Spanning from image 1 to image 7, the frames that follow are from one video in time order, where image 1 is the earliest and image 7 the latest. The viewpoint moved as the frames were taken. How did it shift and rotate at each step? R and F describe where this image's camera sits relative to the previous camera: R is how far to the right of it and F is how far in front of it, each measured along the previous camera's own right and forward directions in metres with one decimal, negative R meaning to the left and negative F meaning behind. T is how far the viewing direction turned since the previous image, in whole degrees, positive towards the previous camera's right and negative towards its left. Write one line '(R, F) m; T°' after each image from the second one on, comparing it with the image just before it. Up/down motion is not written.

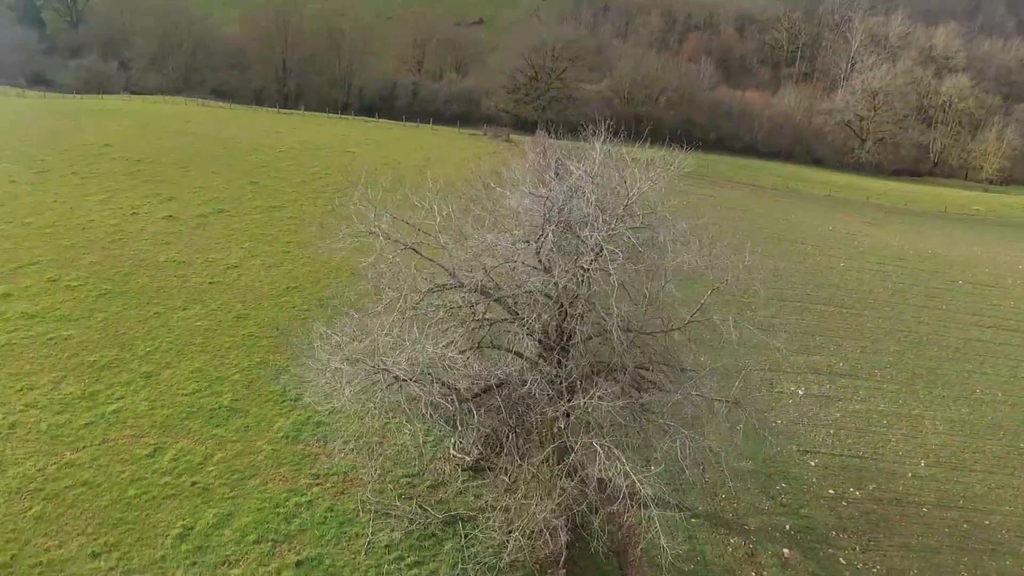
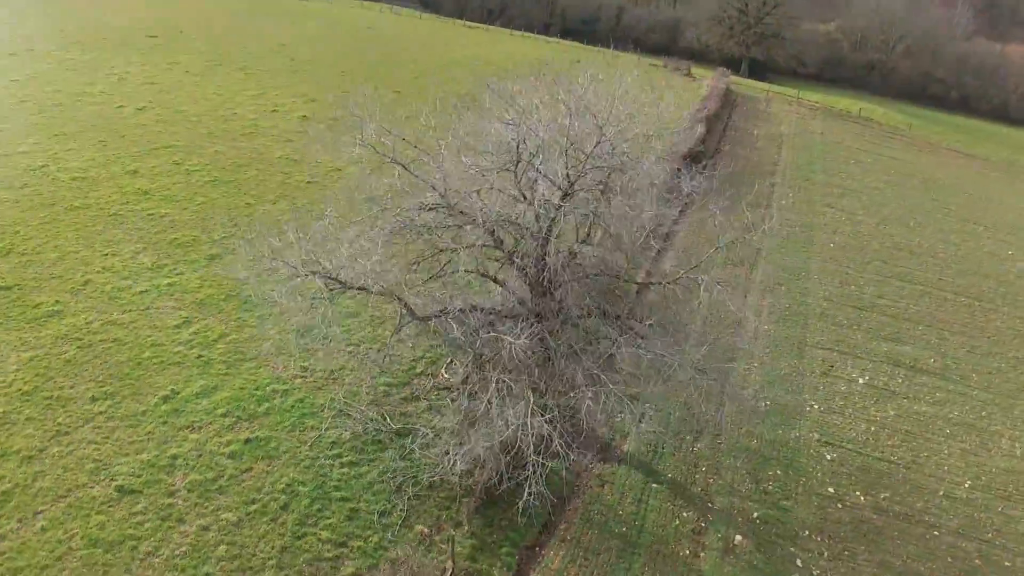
(+4.4, +0.7) m; -15°
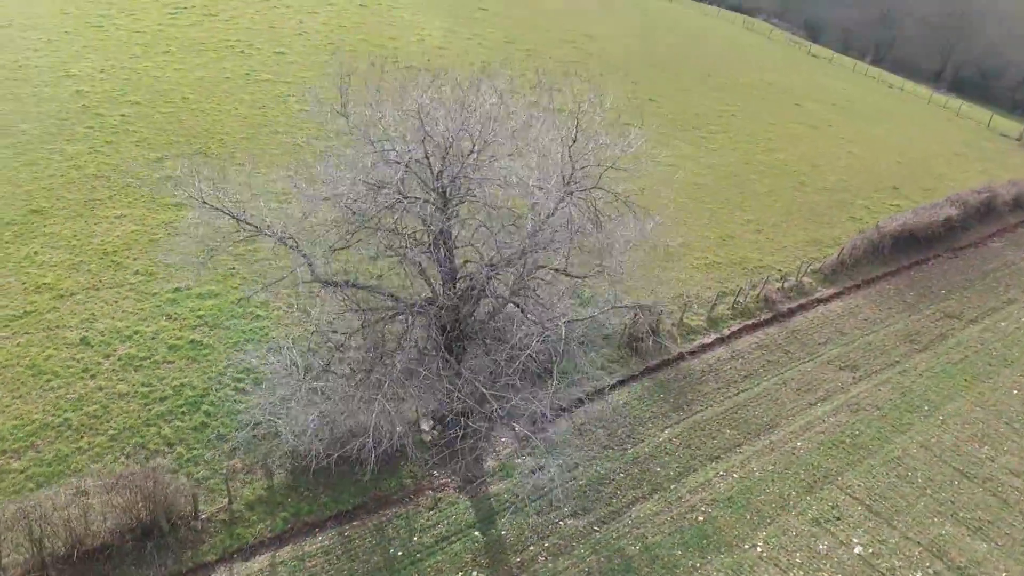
(+8.6, +2.4) m; -28°
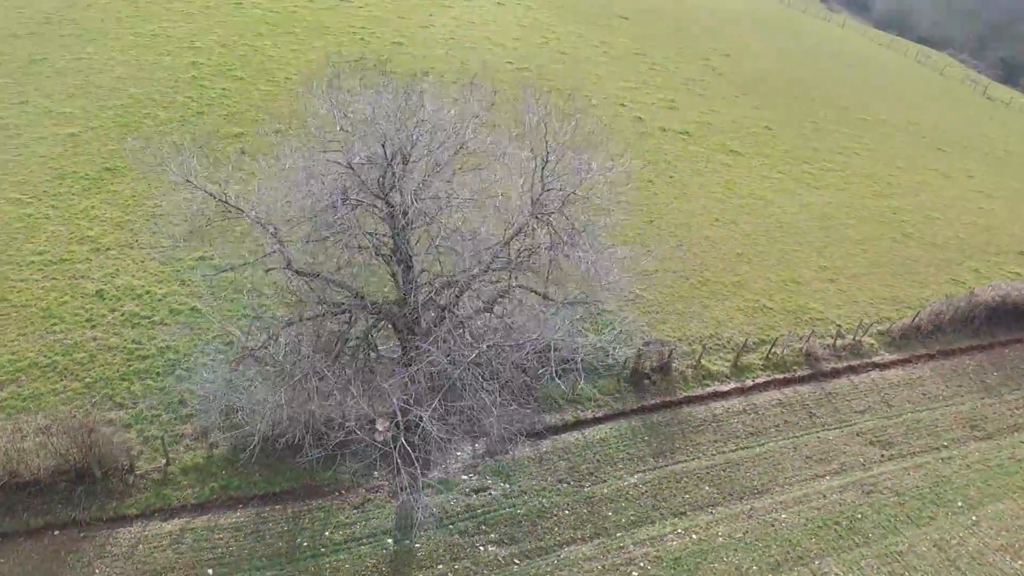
(+3.7, +0.9) m; -12°
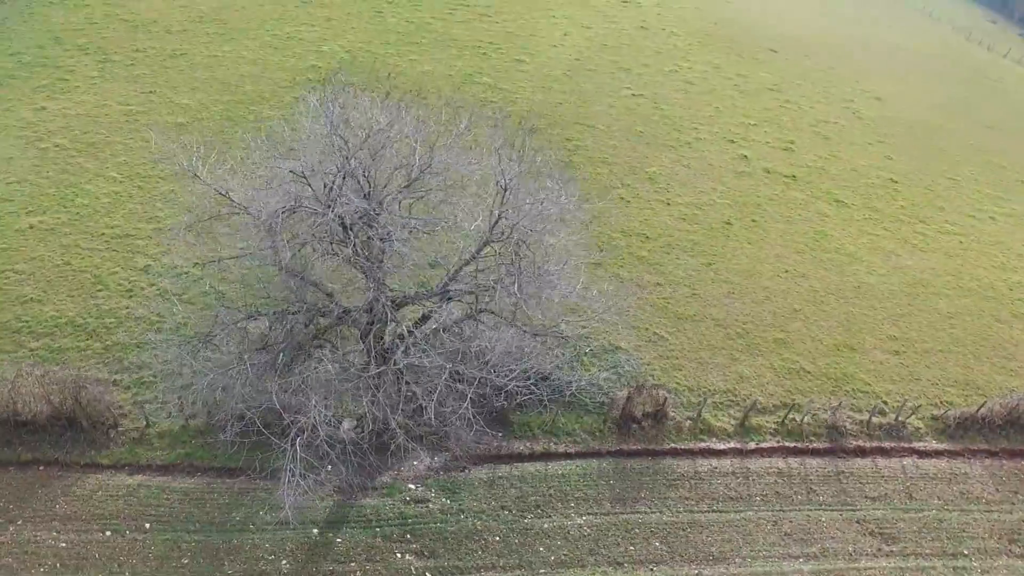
(+4.1, +0.3) m; -13°
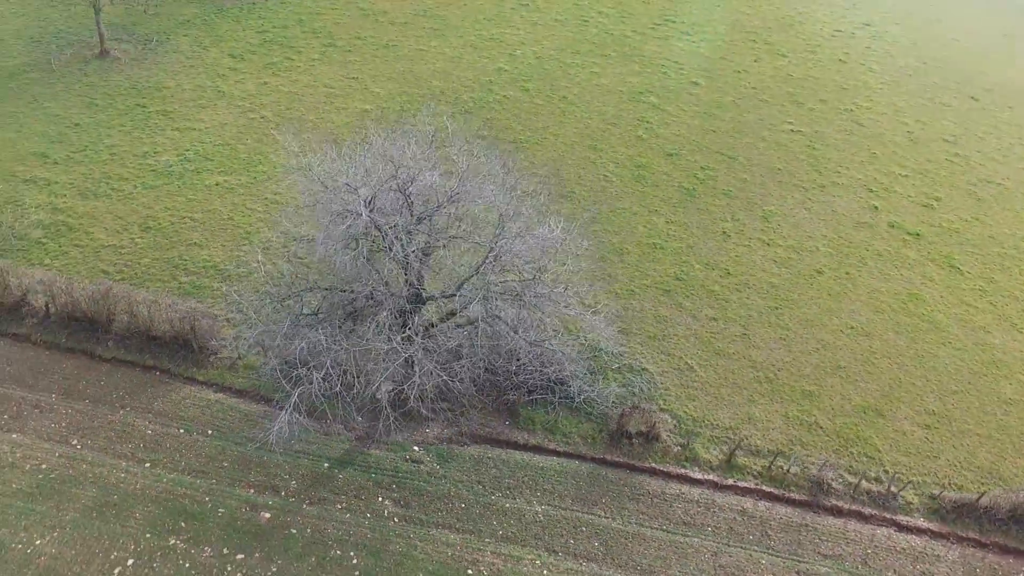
(+4.1, -2.2) m; -14°
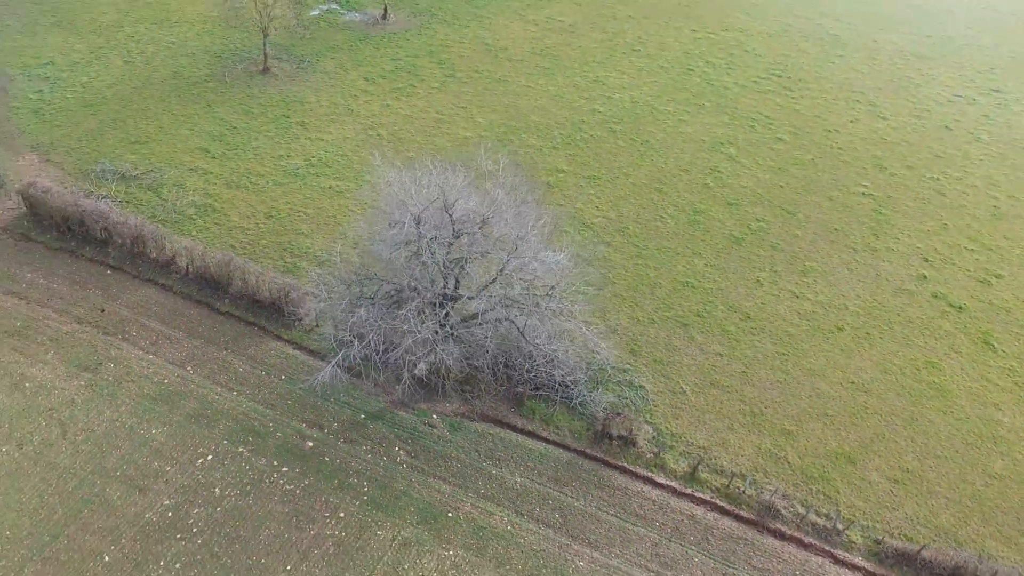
(+3.6, -4.5) m; -10°
